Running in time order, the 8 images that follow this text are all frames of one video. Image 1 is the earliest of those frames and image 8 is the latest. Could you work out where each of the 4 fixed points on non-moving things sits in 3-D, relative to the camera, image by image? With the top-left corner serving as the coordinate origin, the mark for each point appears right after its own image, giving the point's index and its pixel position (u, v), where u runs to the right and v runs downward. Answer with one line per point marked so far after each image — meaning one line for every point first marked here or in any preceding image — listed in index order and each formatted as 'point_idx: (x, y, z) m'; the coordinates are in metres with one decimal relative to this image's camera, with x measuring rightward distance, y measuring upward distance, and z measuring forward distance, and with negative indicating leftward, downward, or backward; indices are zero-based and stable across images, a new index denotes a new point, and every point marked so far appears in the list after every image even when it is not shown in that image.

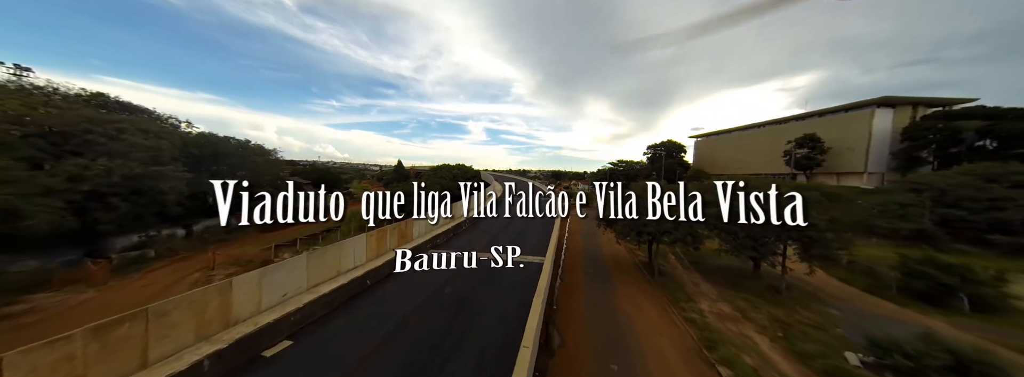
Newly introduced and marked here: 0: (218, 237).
0: (-25.8, -4.2, +19.6) m
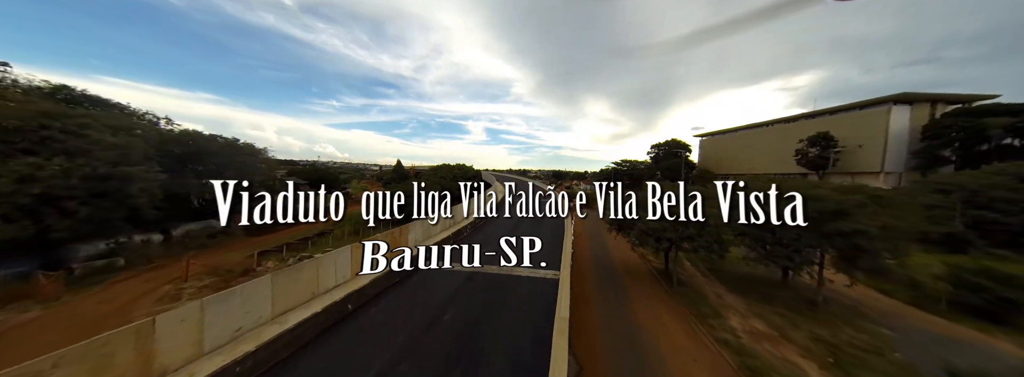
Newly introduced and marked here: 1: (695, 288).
0: (-25.4, -4.4, +18.3) m
1: (+11.6, -6.3, +14.3) m
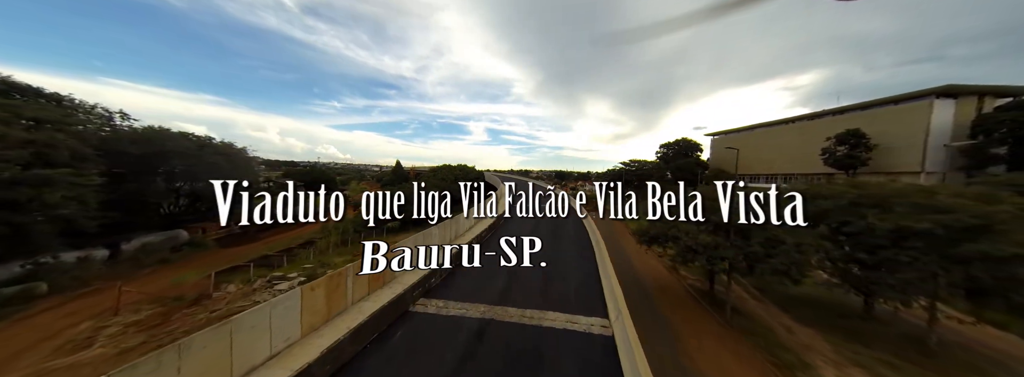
0: (-24.6, -4.7, +15.7) m
1: (+12.4, -6.6, +11.5) m
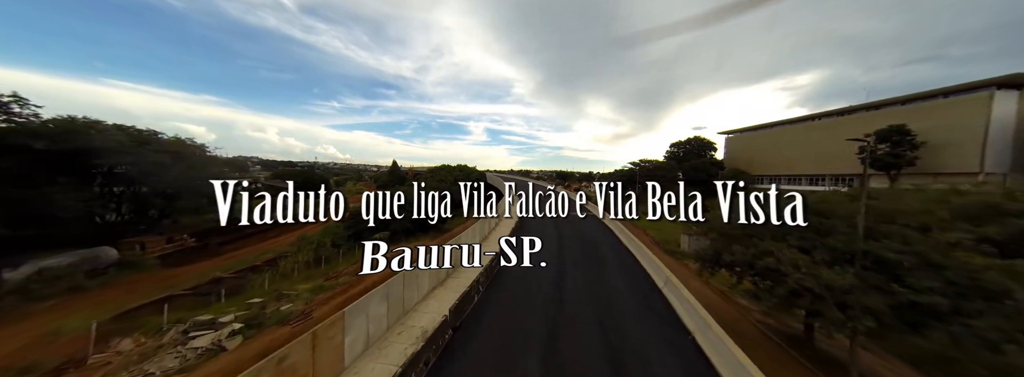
0: (-23.8, -5.1, +12.0) m
1: (+13.2, -7.0, +7.9) m
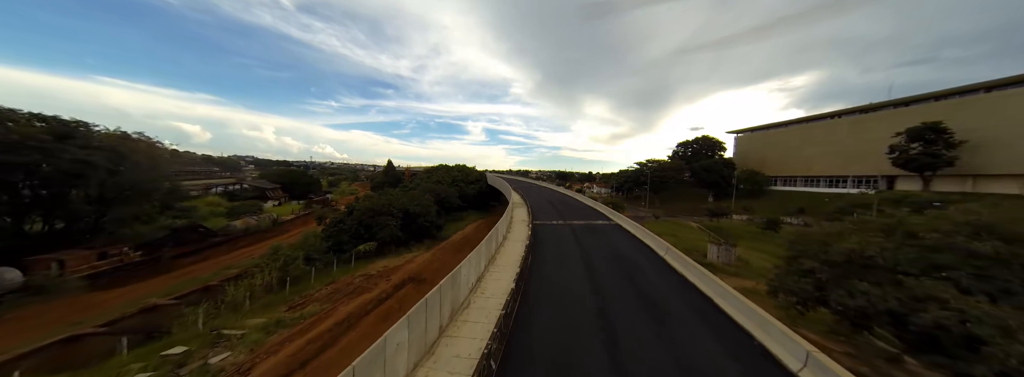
0: (-23.1, -5.4, +8.8) m
1: (+13.9, -7.3, +5.0) m
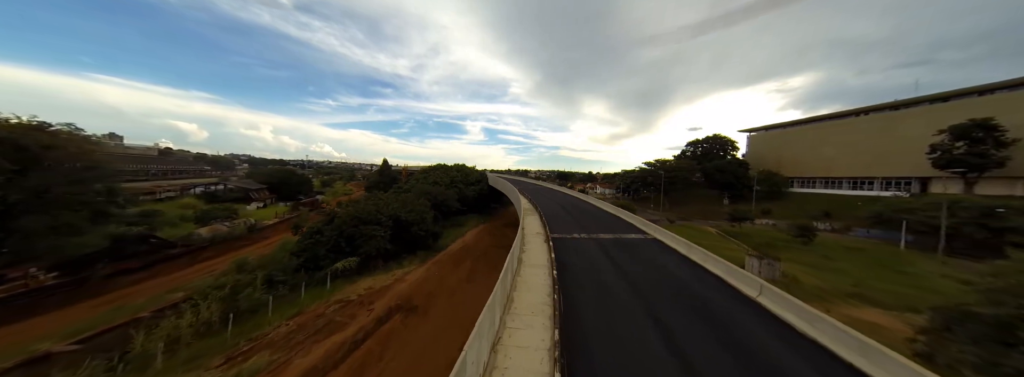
0: (-22.4, -5.6, +5.6) m
1: (+14.7, -7.6, +2.1) m
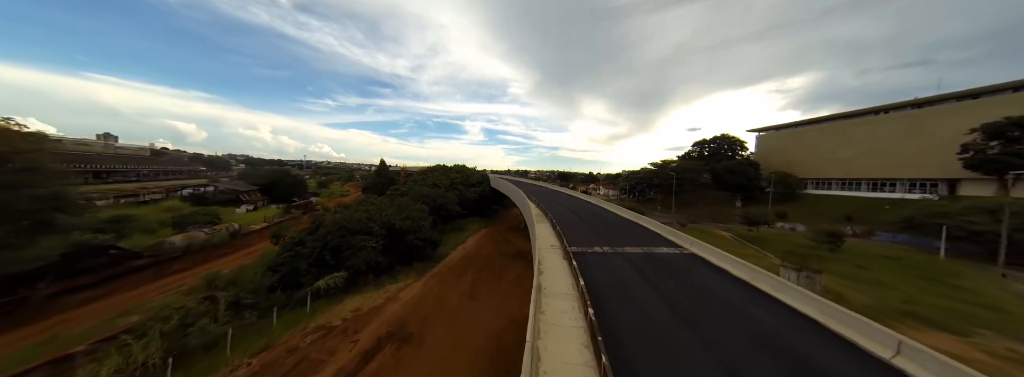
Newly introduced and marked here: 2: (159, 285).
0: (-21.8, -5.9, +3.6) m
1: (+15.3, -7.9, +0.1) m
2: (-24.2, -6.5, +15.5) m
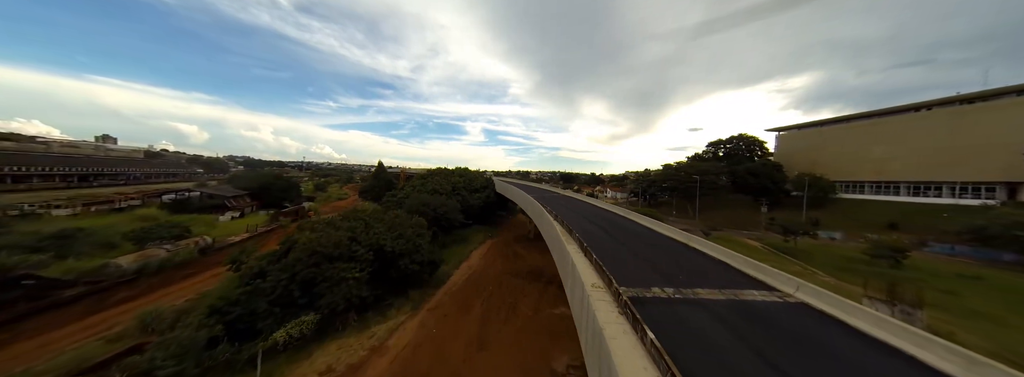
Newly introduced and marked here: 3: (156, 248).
0: (-20.7, -6.6, +0.4) m
1: (+16.3, -8.6, -3.1) m
2: (-23.1, -7.2, +12.4) m
3: (-30.0, -5.0, +19.0) m
